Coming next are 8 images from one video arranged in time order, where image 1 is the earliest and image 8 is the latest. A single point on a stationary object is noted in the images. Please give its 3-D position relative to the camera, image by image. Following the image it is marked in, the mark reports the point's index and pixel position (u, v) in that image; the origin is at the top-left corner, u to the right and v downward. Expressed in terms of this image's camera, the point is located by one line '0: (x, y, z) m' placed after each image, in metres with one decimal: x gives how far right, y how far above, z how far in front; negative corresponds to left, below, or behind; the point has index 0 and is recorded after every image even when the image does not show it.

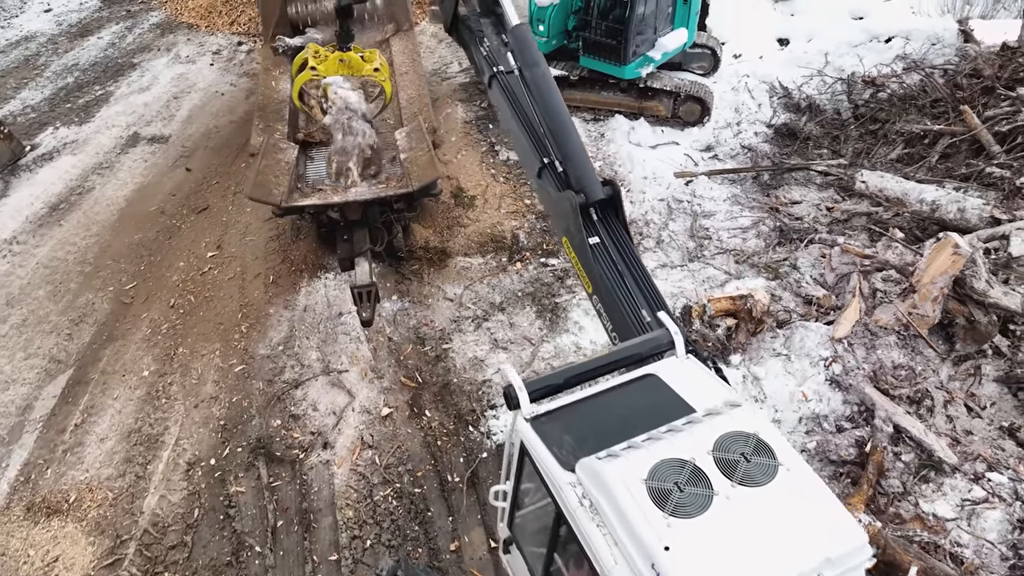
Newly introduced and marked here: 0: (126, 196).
0: (-3.6, +0.9, +6.6) m
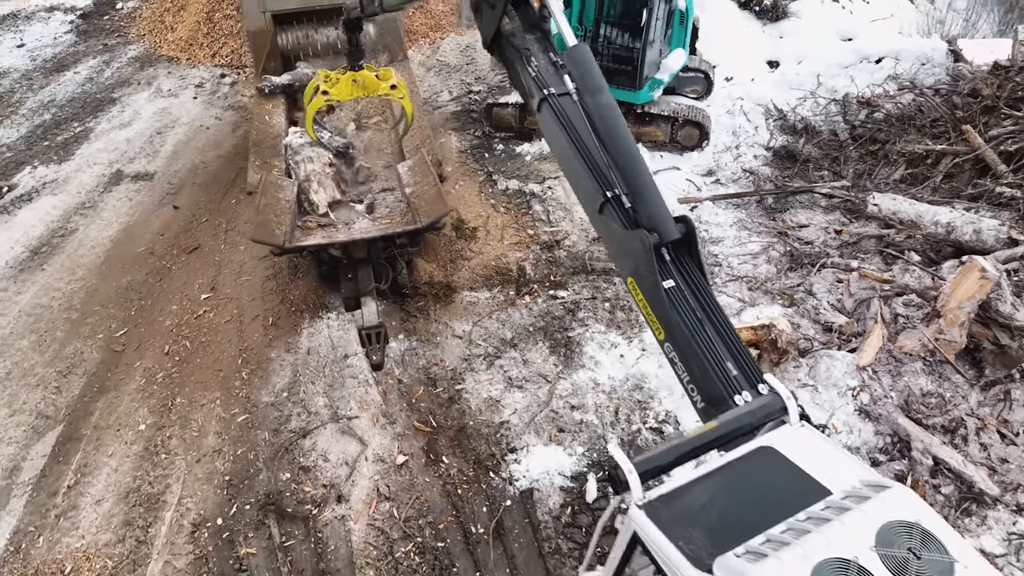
0: (-3.6, +0.5, +6.4) m
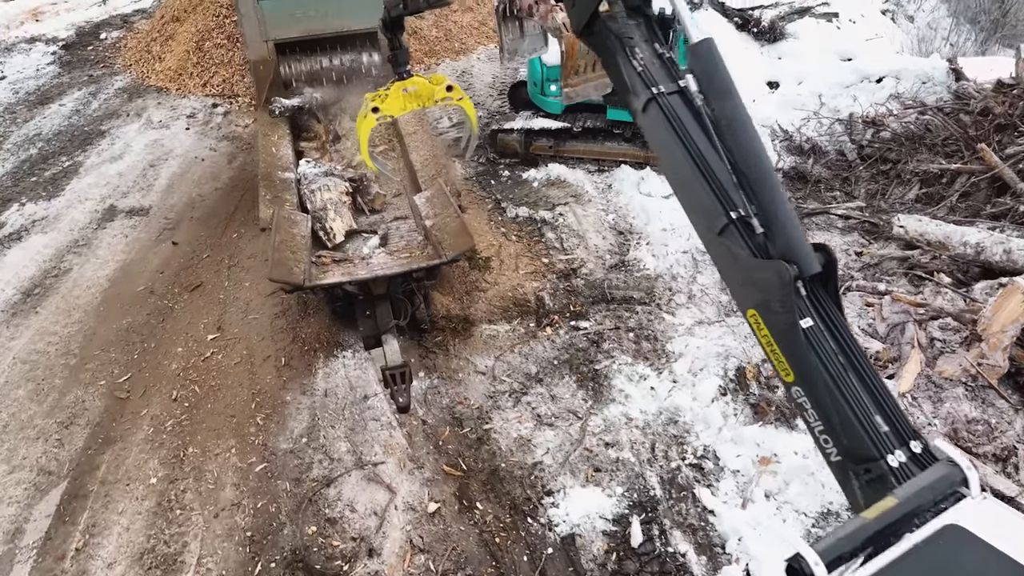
0: (-3.4, +0.1, +6.1) m
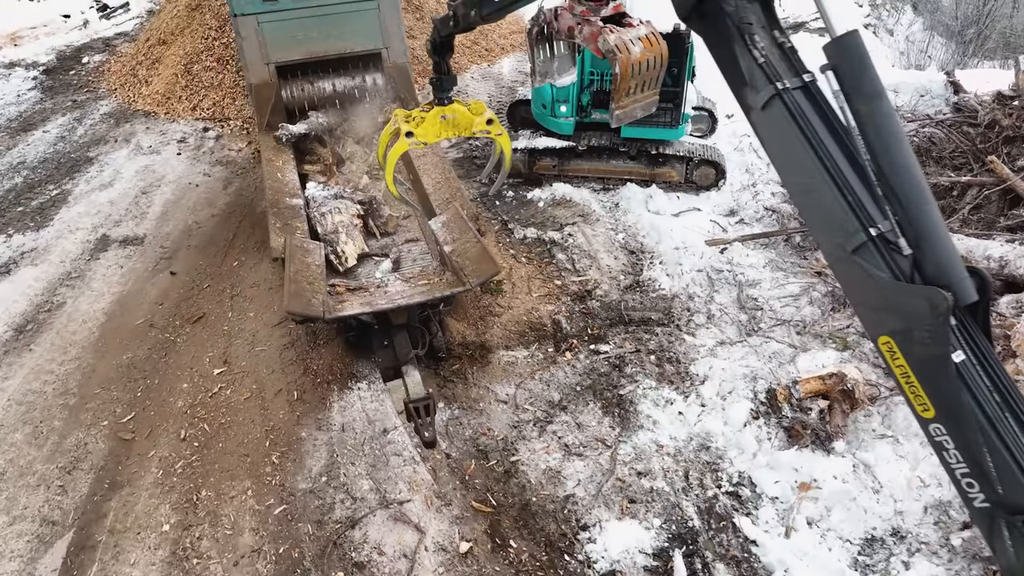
0: (-3.3, -0.2, +5.8) m
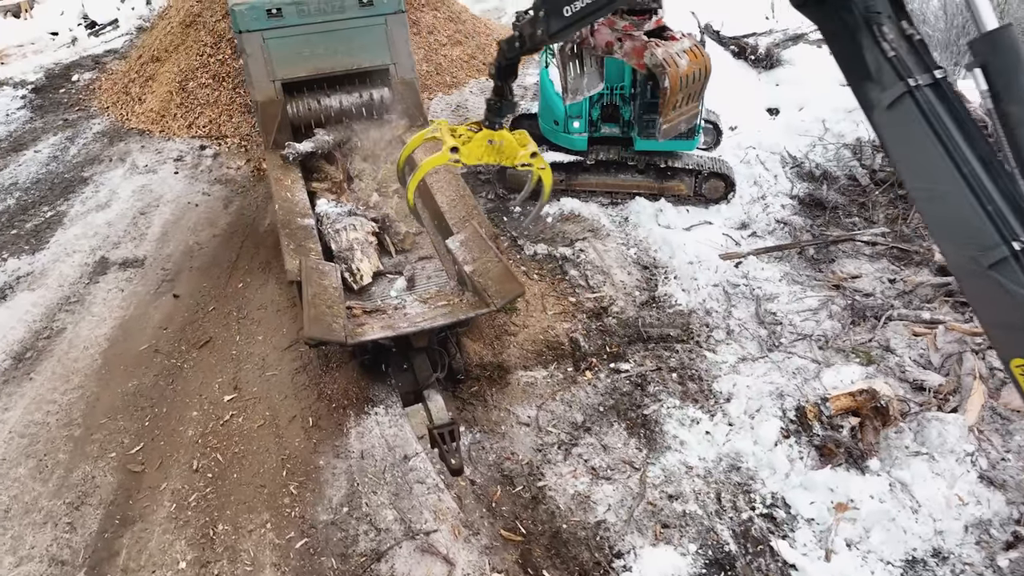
0: (-3.2, -0.4, +5.6) m
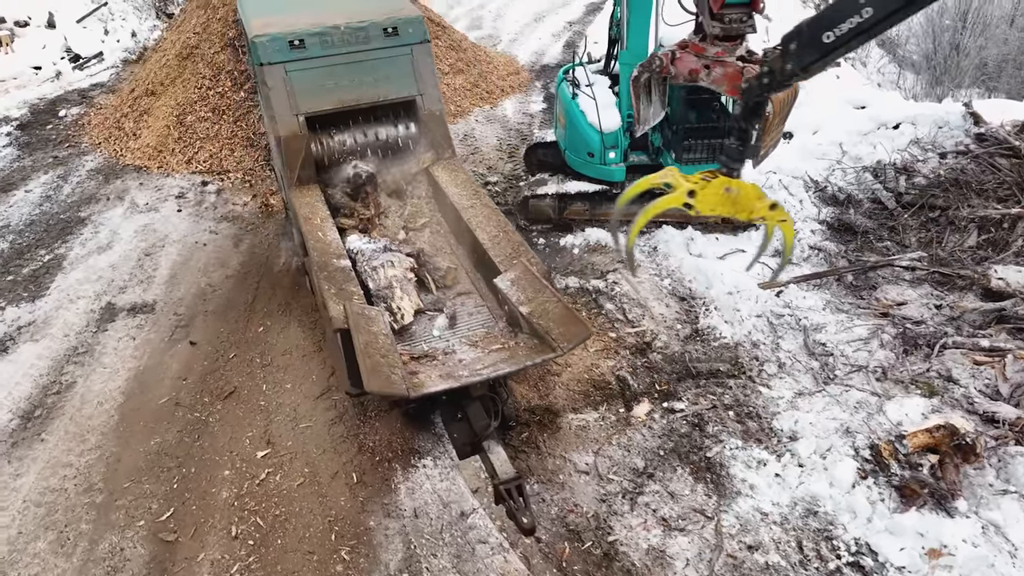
0: (-2.9, -0.7, +5.3) m
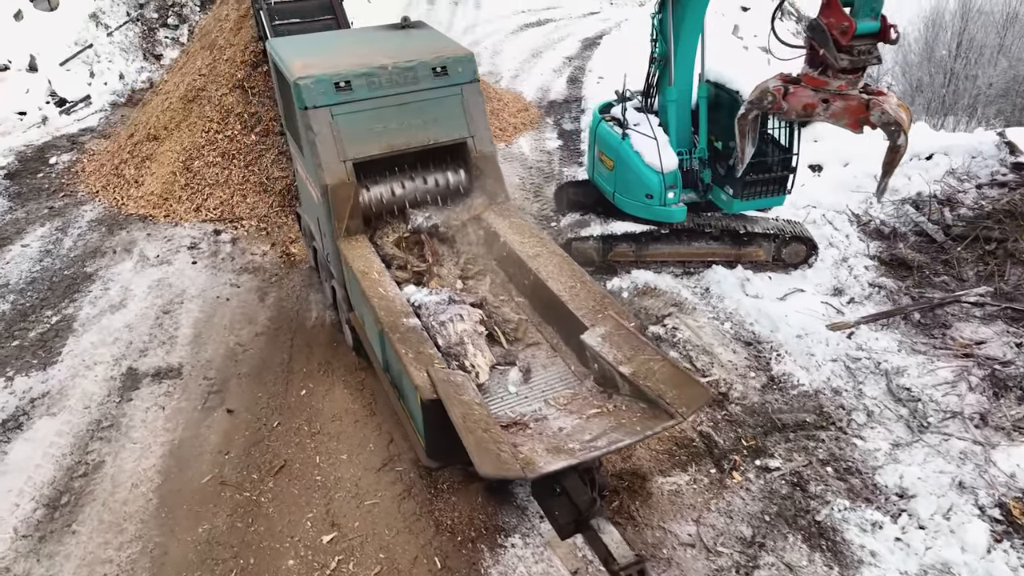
0: (-2.4, -1.2, +4.7) m
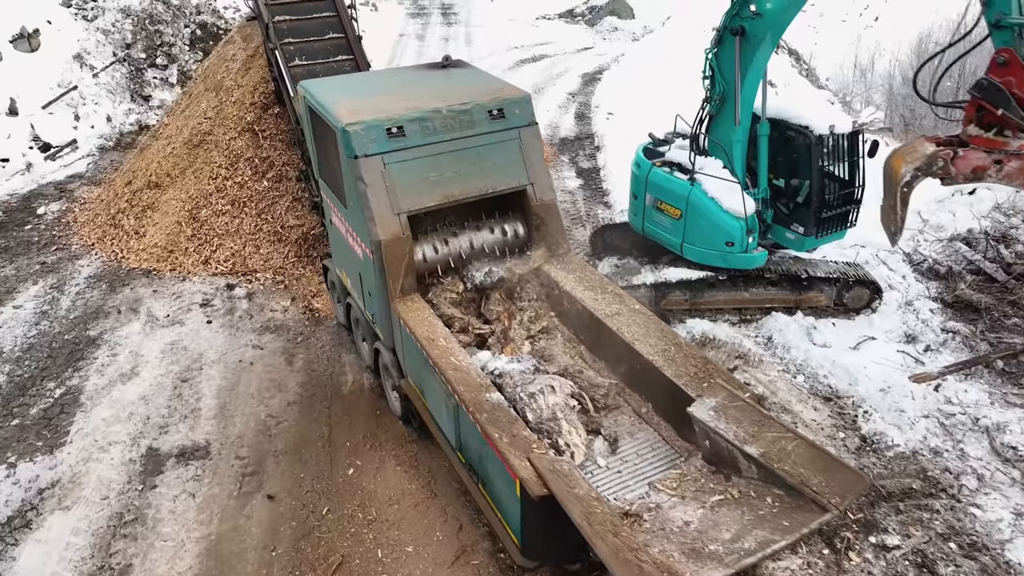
0: (-1.8, -1.6, +4.1) m
